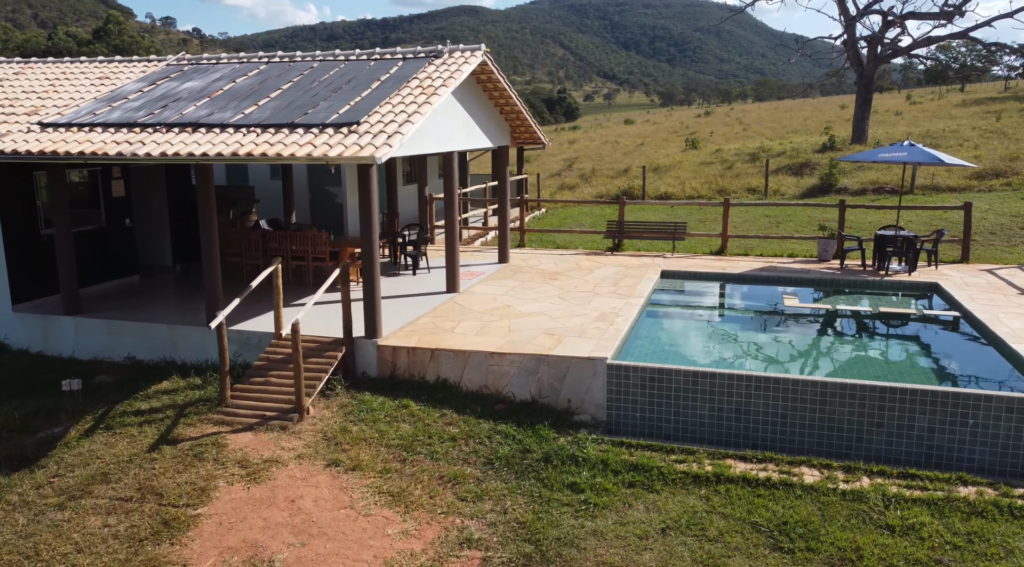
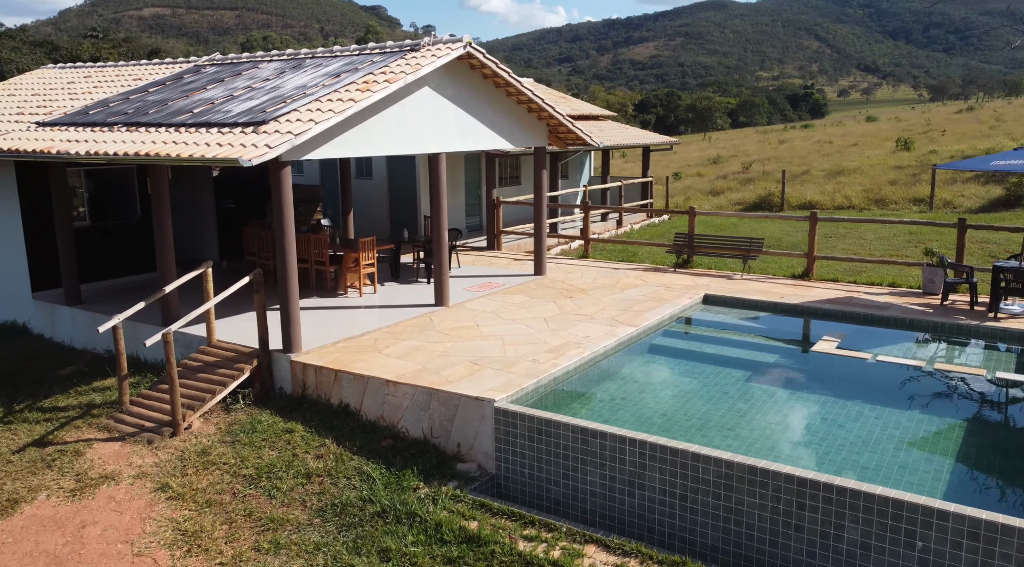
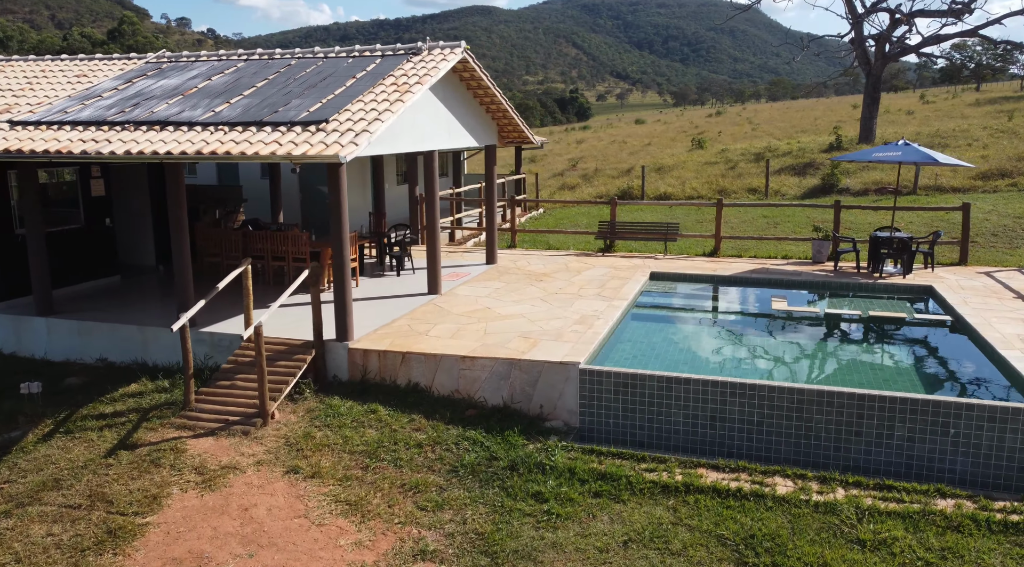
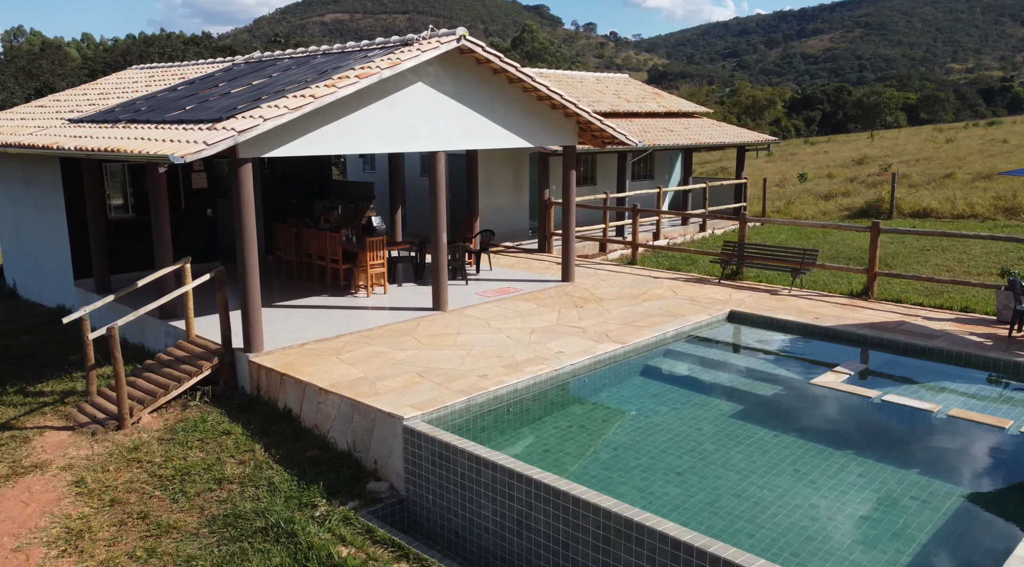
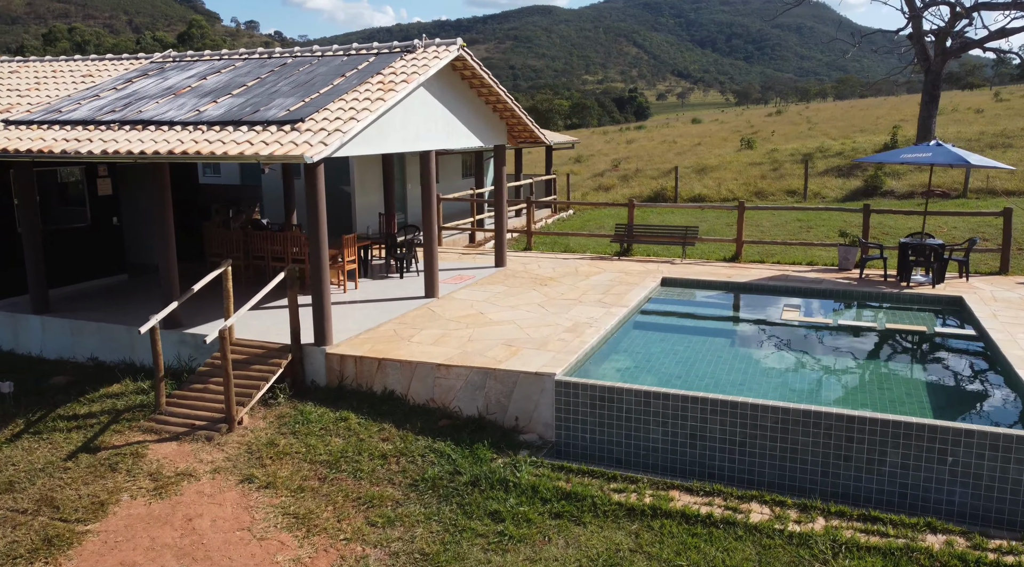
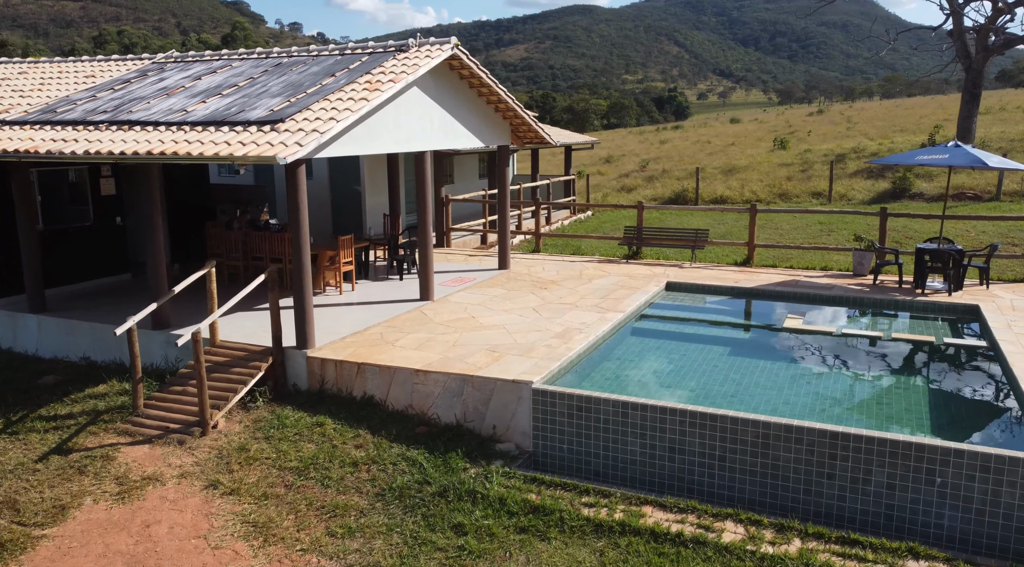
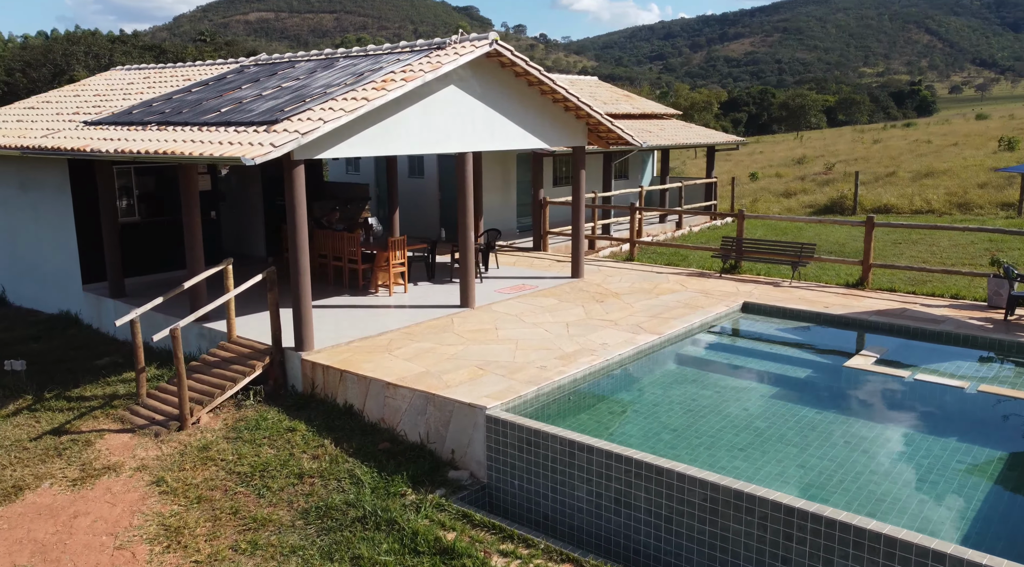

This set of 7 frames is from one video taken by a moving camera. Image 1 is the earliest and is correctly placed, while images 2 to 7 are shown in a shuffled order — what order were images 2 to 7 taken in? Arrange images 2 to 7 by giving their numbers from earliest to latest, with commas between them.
3, 5, 6, 2, 7, 4
